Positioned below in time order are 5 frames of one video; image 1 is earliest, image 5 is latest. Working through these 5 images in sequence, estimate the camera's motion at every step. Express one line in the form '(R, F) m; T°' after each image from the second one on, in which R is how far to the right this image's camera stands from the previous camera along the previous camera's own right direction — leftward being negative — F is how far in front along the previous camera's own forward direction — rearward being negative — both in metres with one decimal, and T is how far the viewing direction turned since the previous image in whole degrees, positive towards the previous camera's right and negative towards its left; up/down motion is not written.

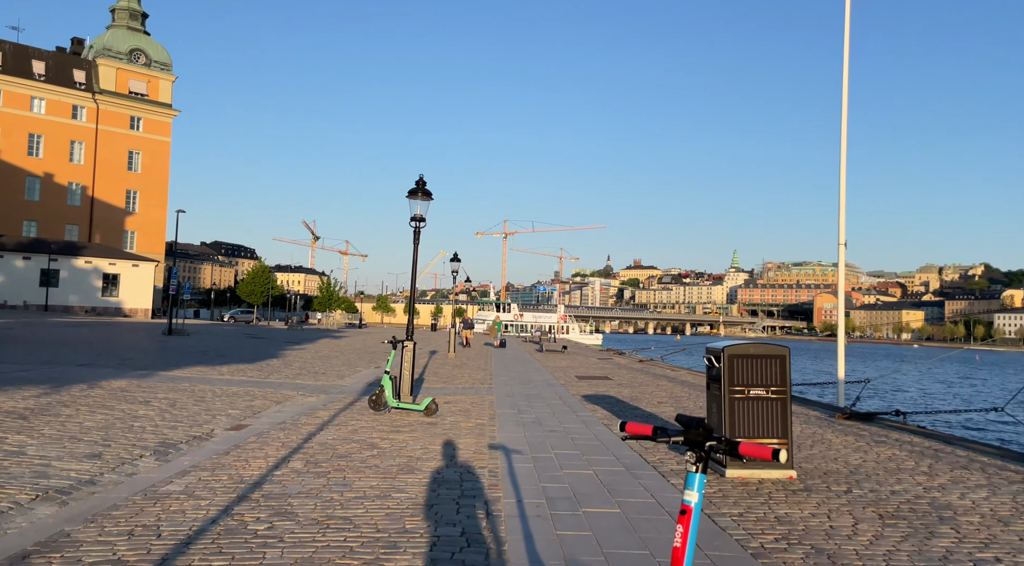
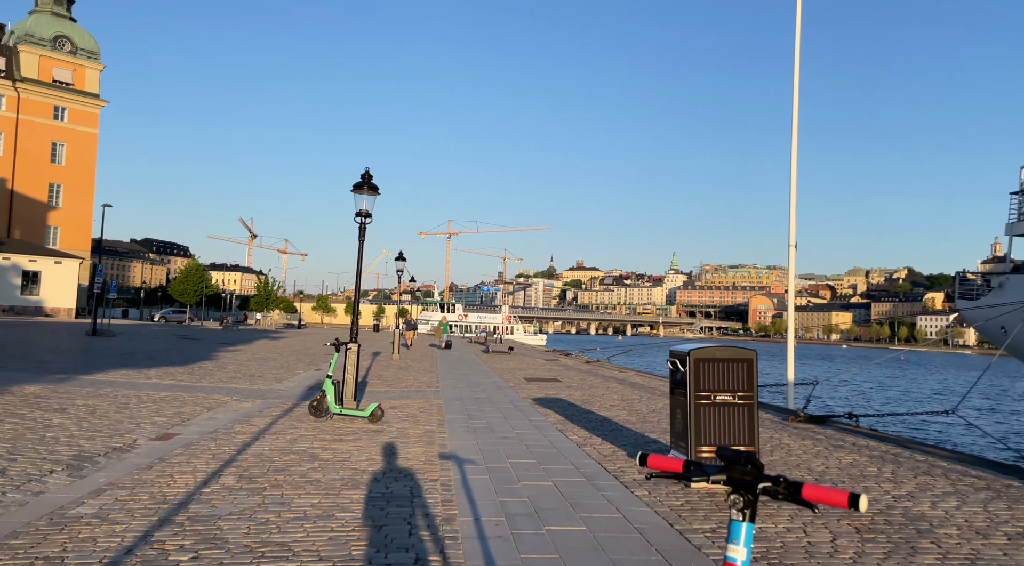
(-0.1, +0.5) m; +4°
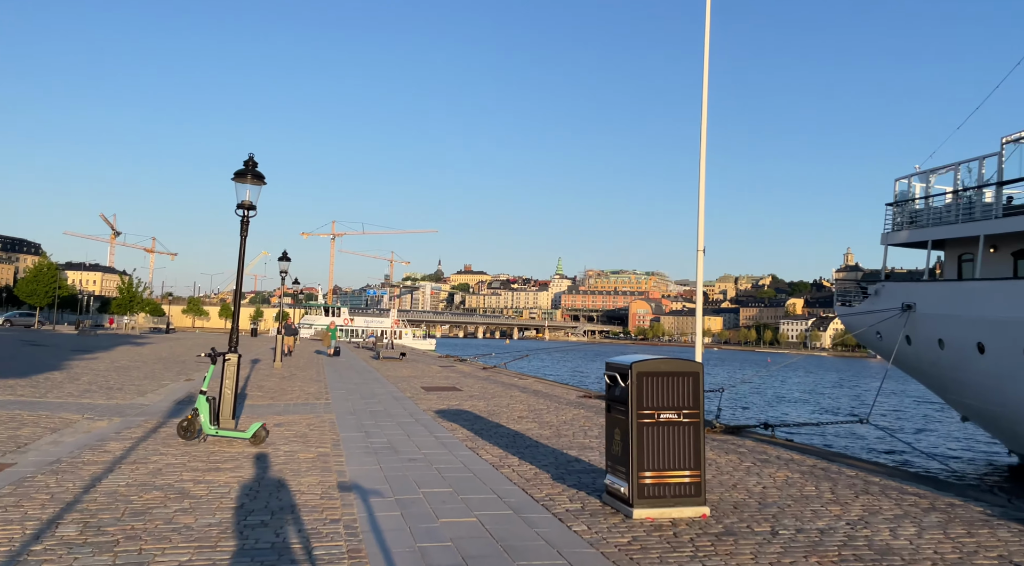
(-0.2, +0.9) m; +9°
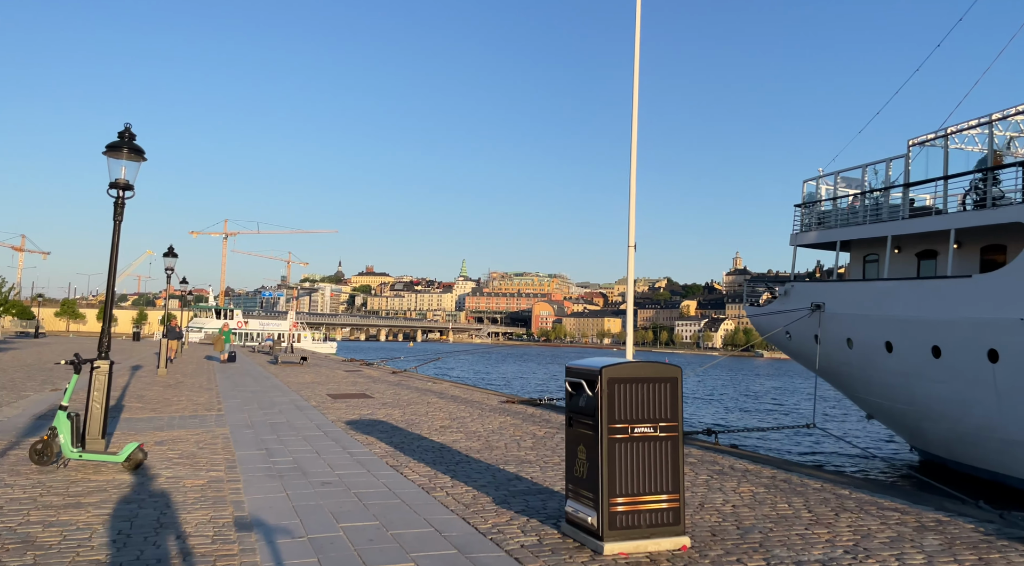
(-0.3, +1.1) m; +7°
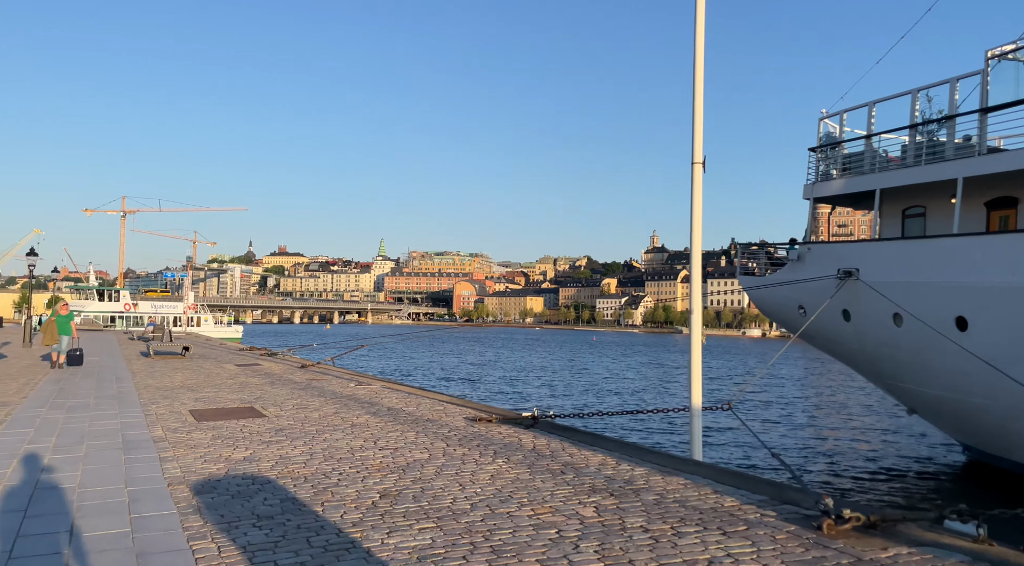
(-0.6, +5.4) m; +6°
